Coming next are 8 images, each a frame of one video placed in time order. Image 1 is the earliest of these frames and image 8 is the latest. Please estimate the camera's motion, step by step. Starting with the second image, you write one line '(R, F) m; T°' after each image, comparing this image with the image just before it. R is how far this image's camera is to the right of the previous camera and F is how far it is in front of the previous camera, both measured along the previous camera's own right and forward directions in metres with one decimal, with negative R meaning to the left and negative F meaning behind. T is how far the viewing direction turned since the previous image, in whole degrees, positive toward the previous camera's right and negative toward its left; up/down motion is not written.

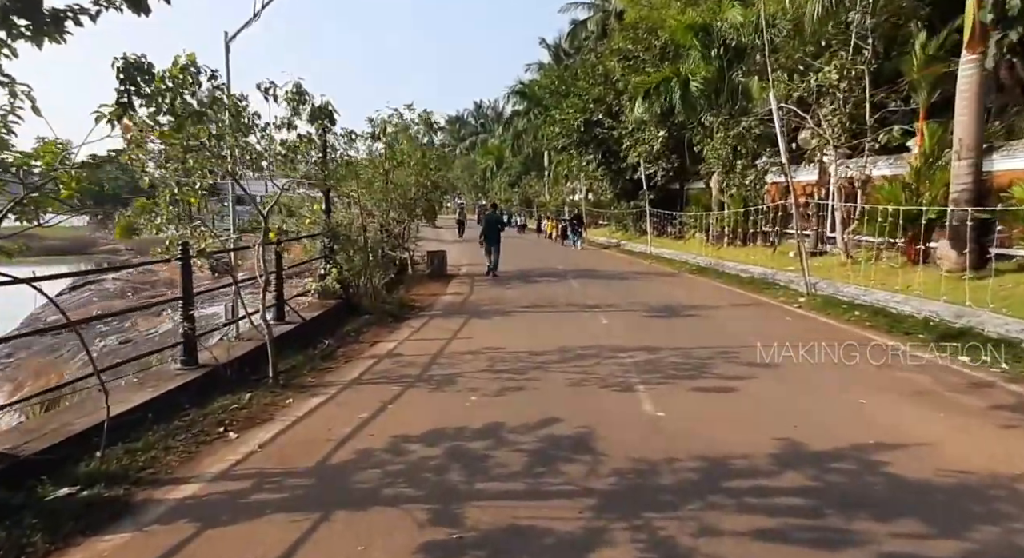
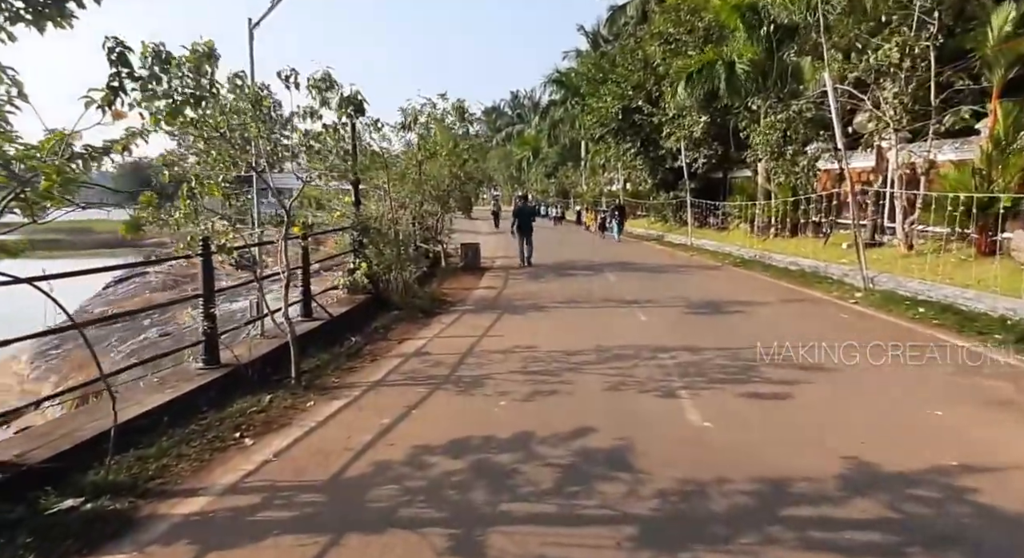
(0.0, +0.4) m; -3°
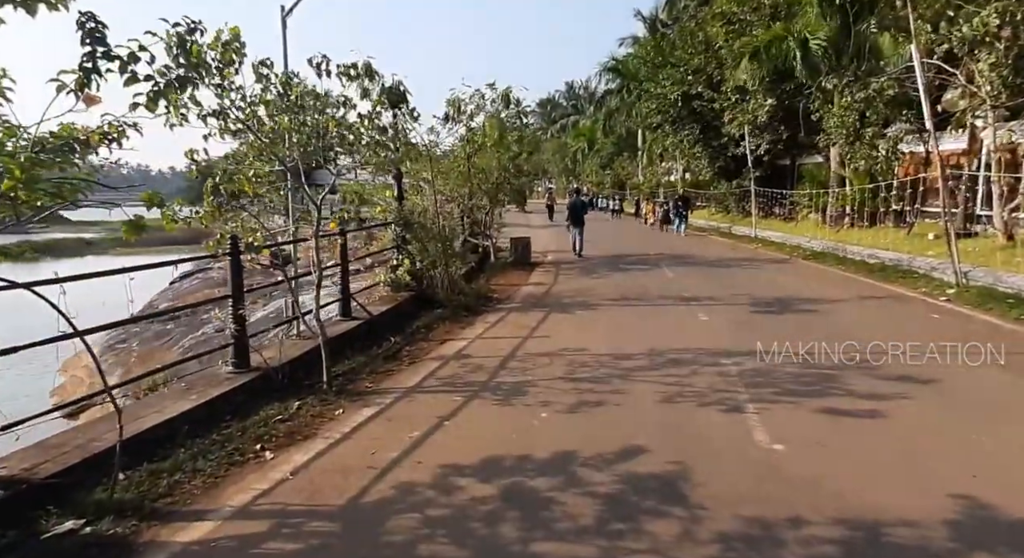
(+0.1, +0.6) m; -4°
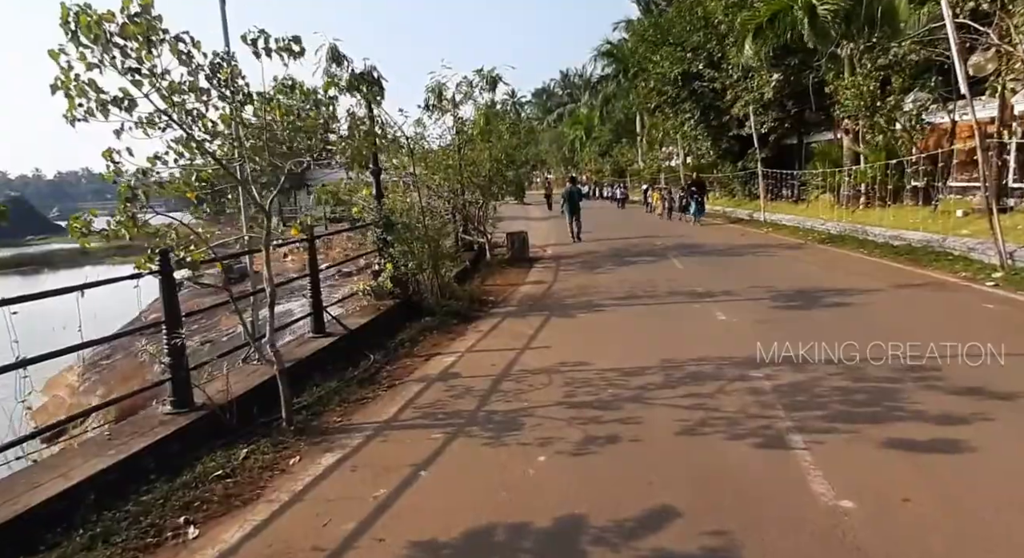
(+0.1, +1.1) m; 0°
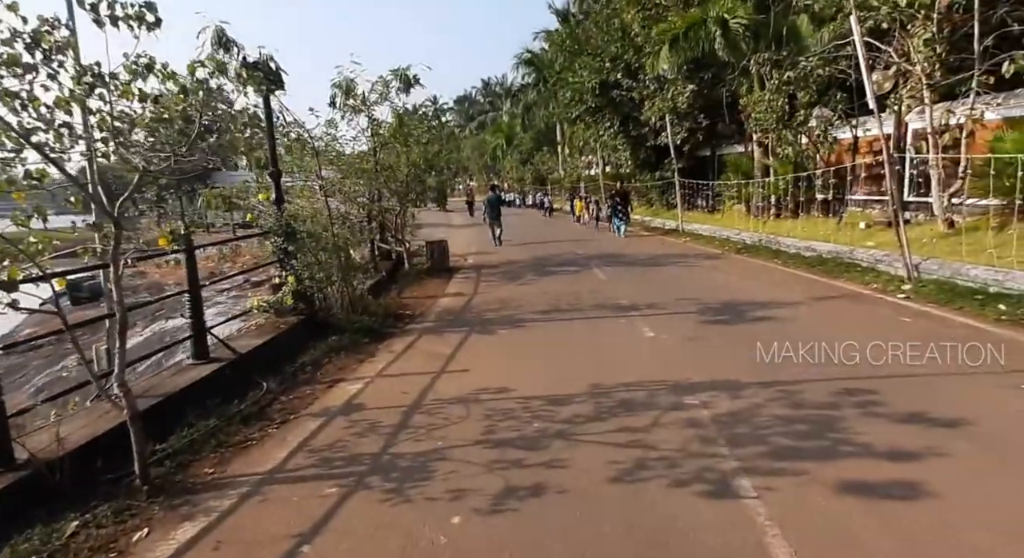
(+0.1, +0.7) m; +6°
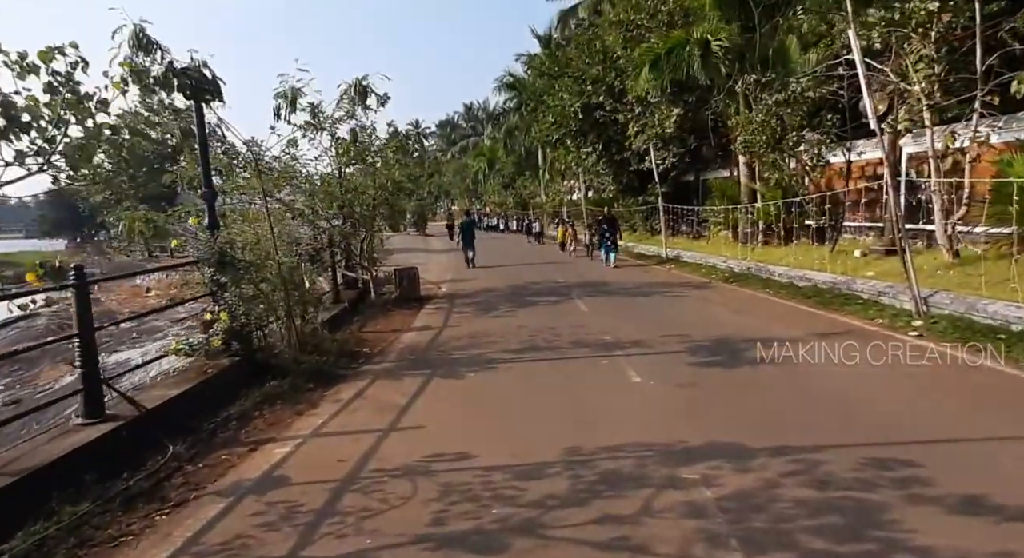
(+0.2, +1.1) m; +1°
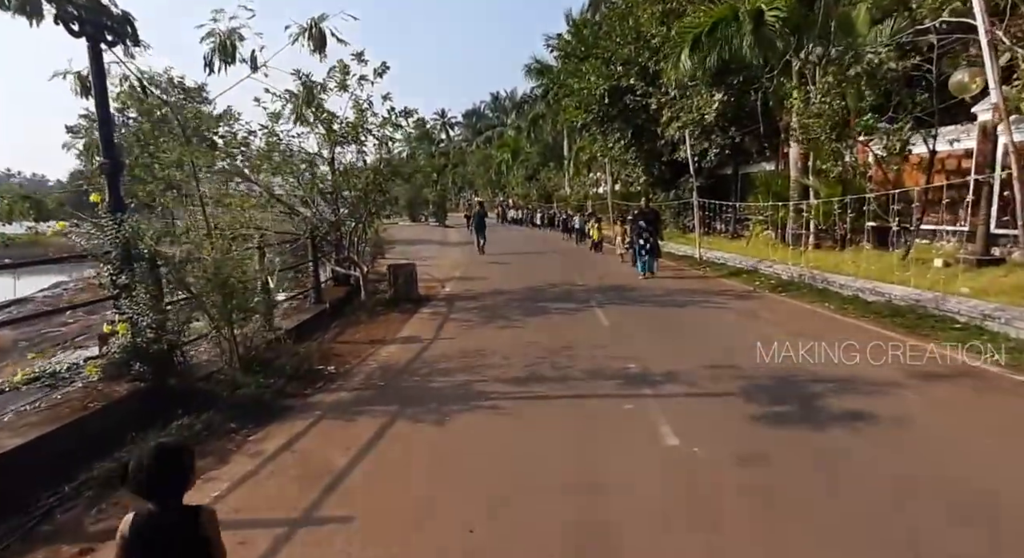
(+0.2, +2.1) m; -2°
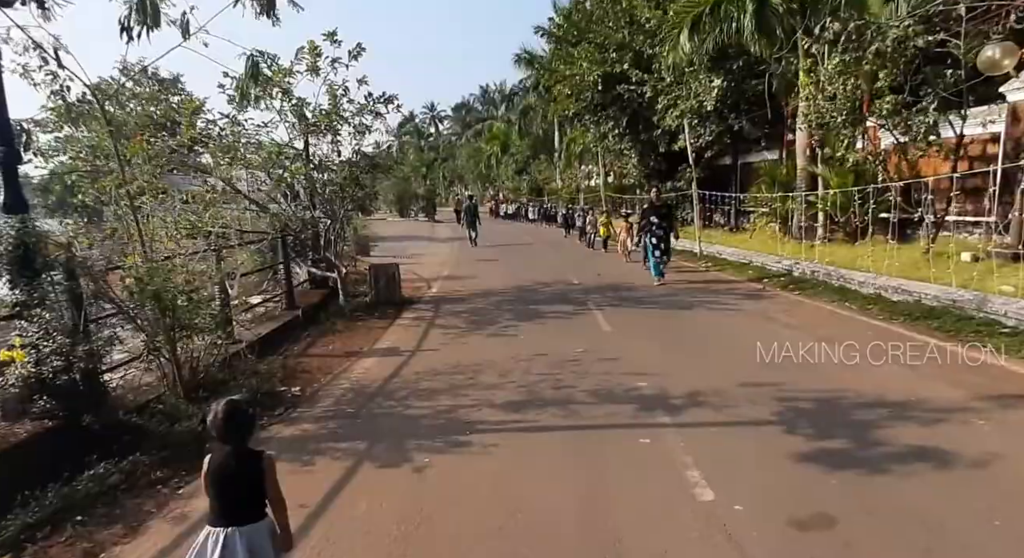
(0.0, +1.1) m; +1°
